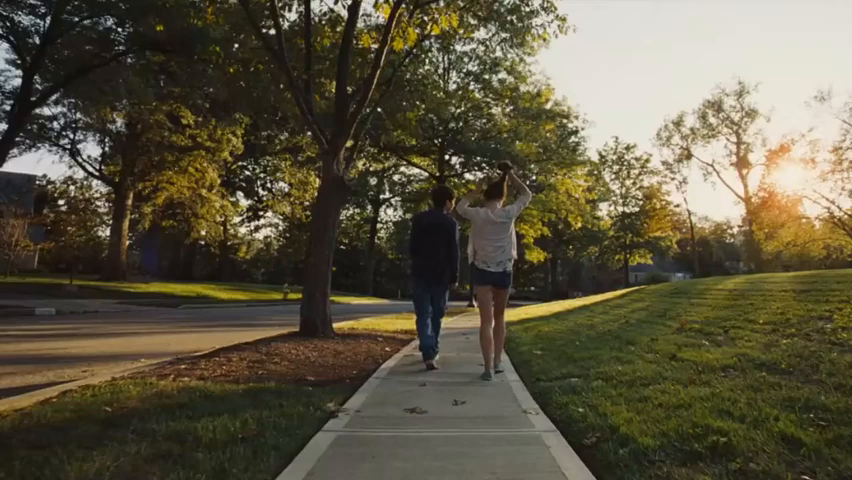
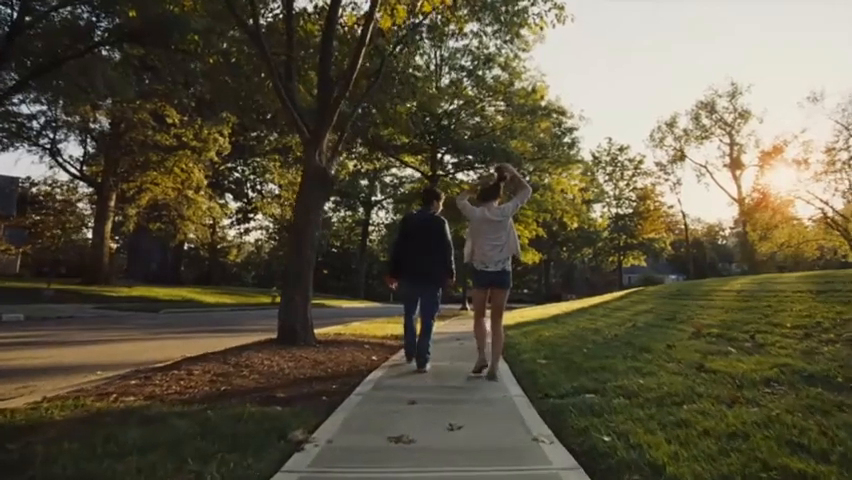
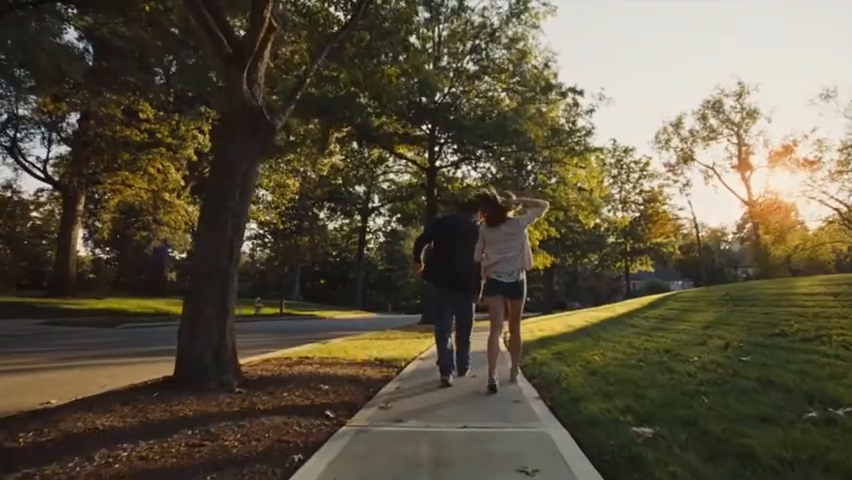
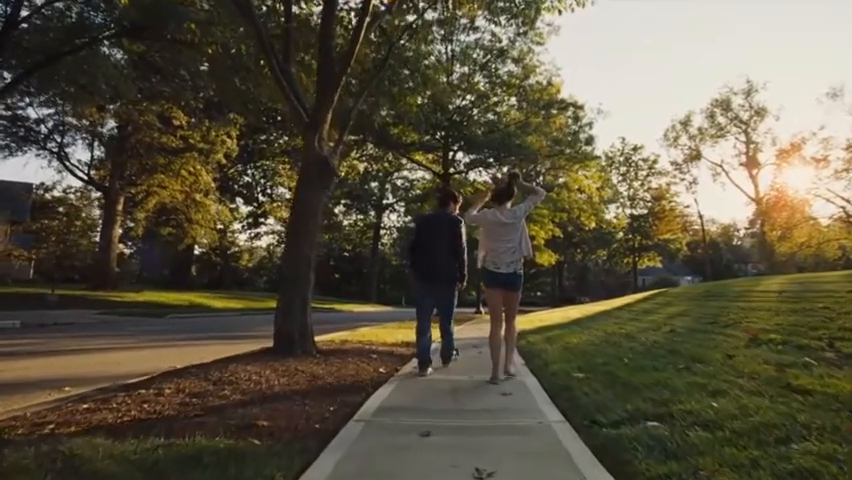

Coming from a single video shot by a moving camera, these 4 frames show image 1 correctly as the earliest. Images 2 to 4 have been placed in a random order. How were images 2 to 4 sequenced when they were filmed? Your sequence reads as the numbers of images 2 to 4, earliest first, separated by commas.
2, 4, 3
